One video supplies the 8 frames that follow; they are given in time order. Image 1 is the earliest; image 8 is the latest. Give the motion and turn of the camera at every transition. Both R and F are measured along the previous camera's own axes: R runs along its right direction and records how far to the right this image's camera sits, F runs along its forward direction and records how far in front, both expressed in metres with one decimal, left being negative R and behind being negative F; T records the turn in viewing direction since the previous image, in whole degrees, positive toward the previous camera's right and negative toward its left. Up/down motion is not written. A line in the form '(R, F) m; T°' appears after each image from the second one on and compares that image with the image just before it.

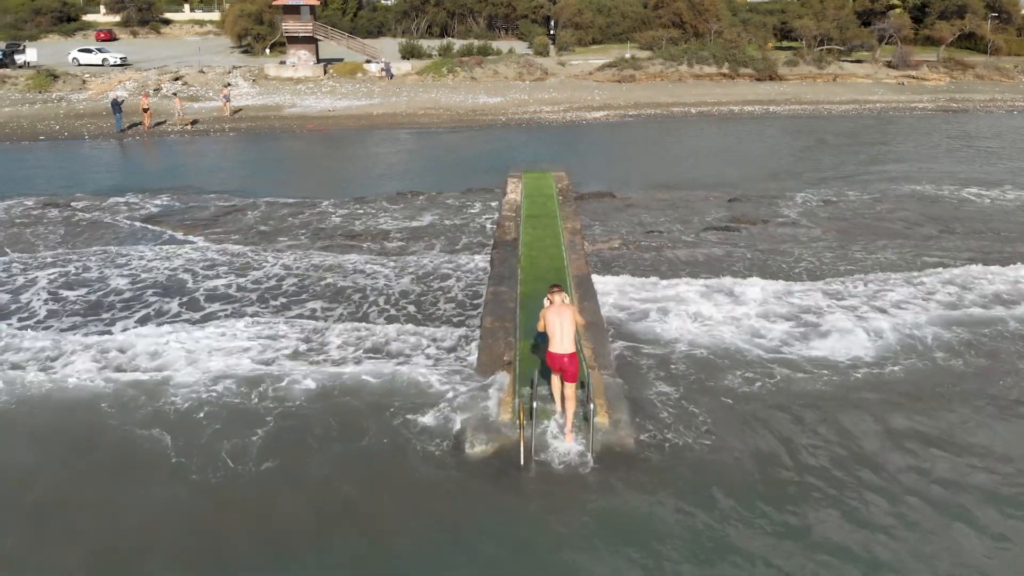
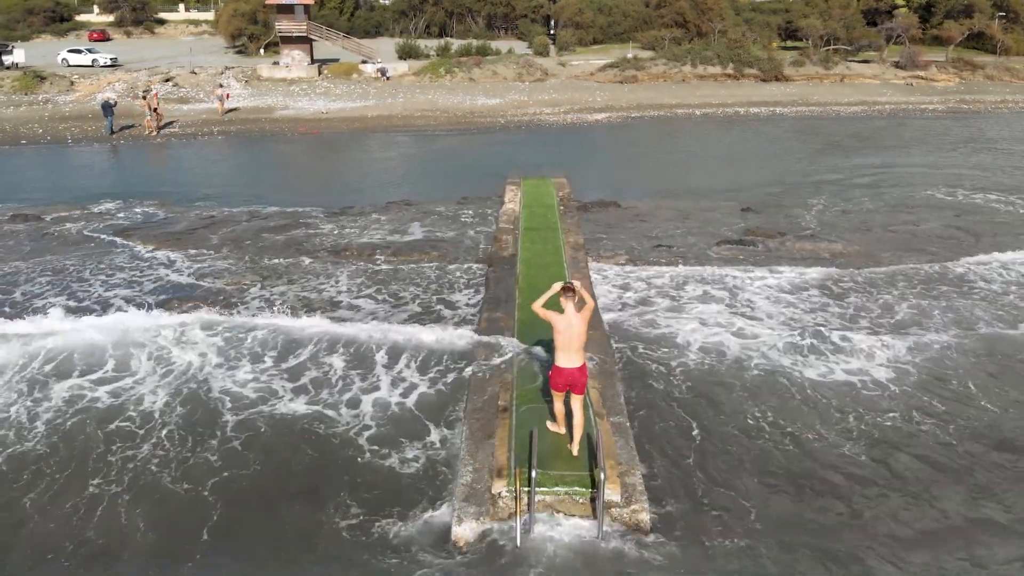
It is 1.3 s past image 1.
(0.0, +1.0) m; 0°
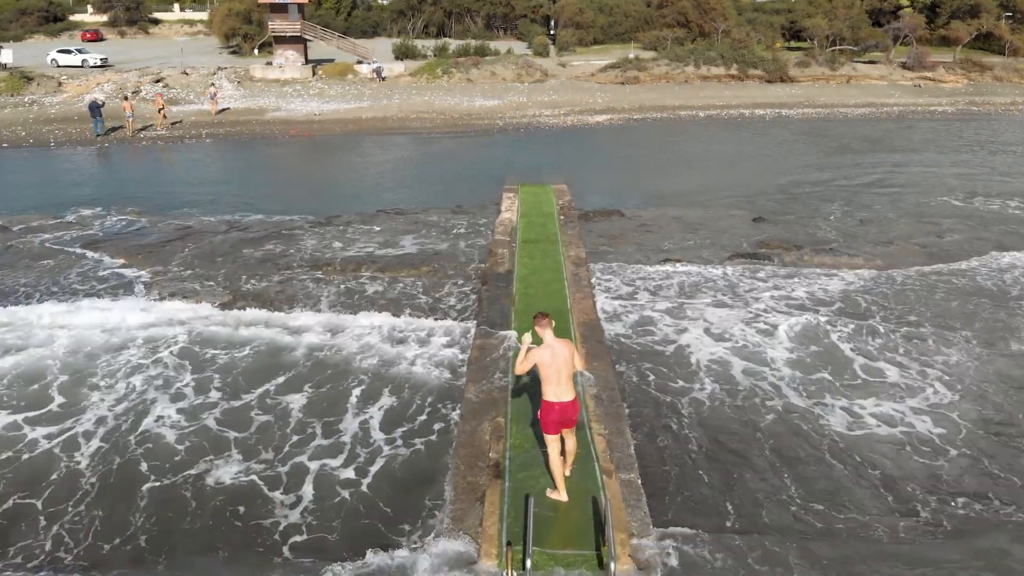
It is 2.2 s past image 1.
(+0.1, +0.9) m; 0°
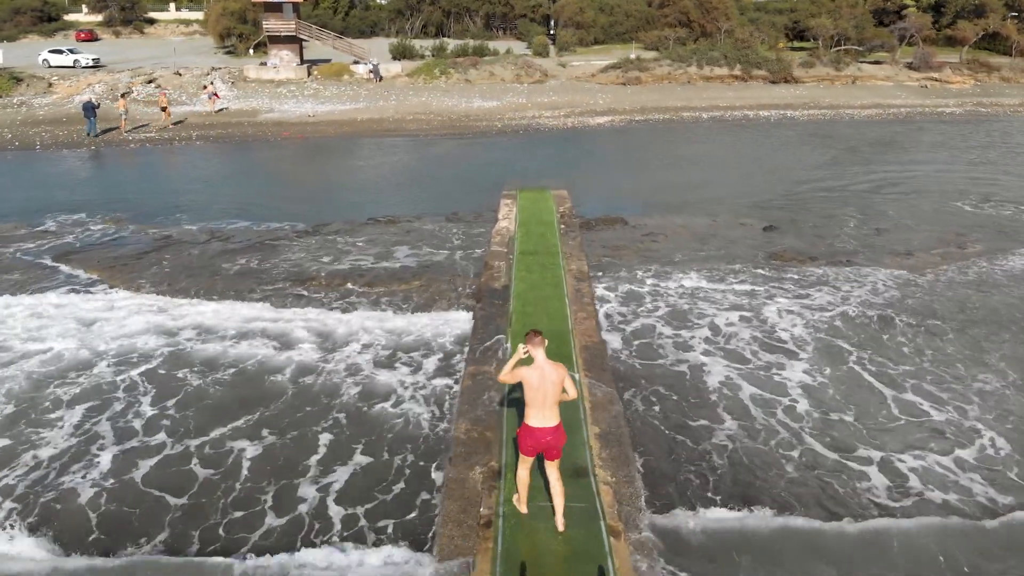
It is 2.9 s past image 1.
(0.0, +0.7) m; 0°
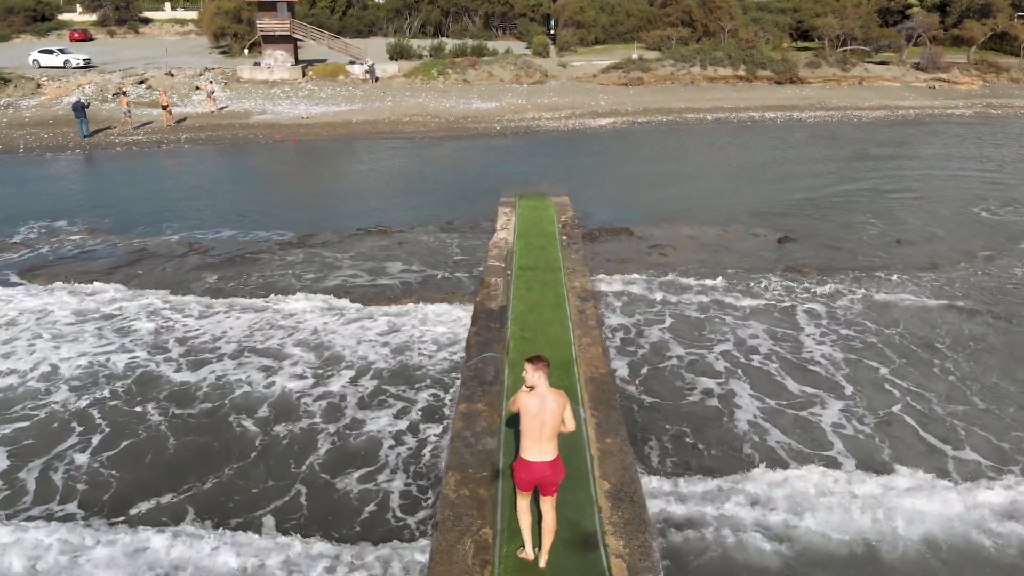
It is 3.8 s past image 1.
(0.0, +0.8) m; 0°
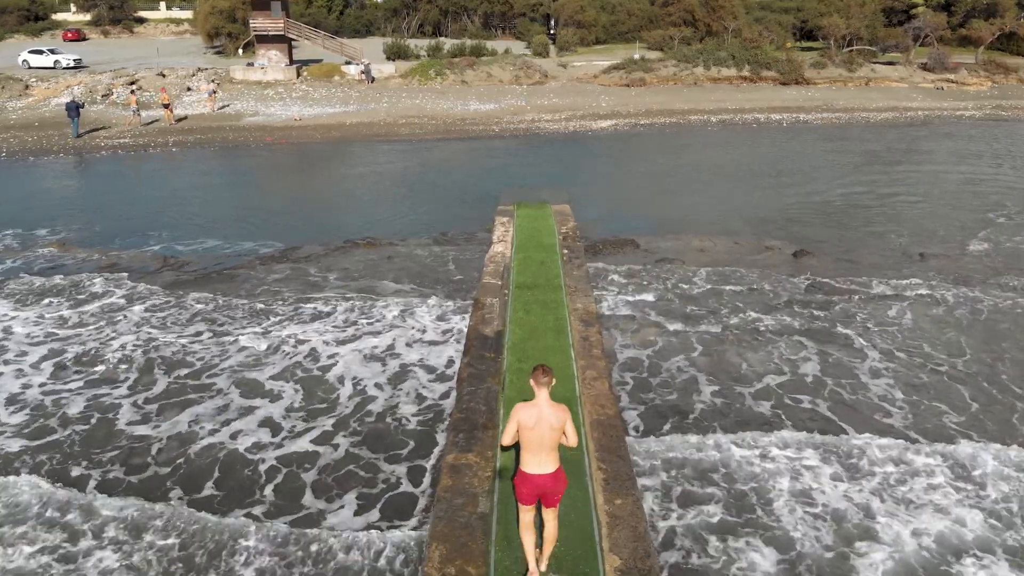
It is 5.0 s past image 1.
(0.0, +0.8) m; 0°
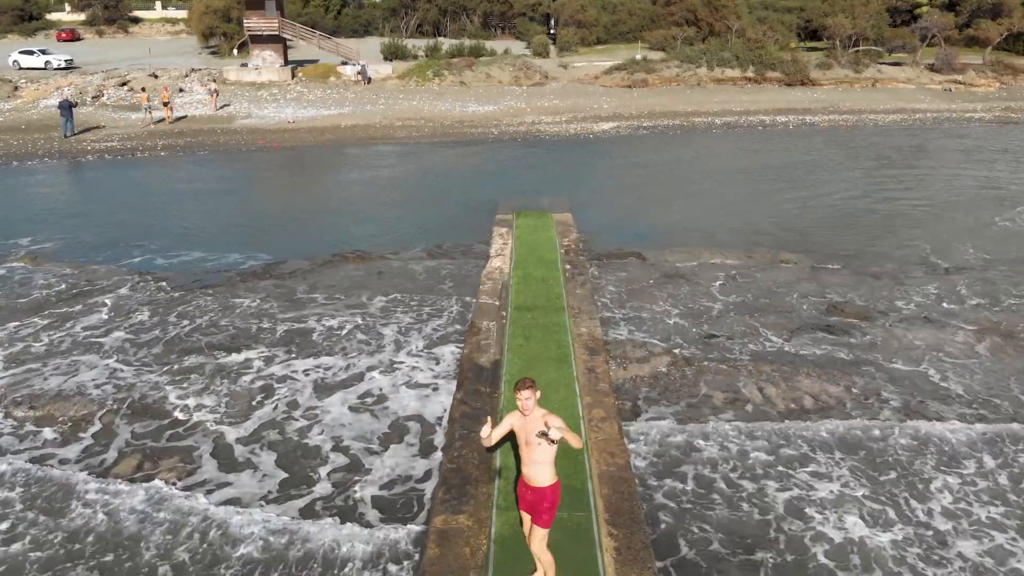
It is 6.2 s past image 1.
(0.0, +0.7) m; 0°
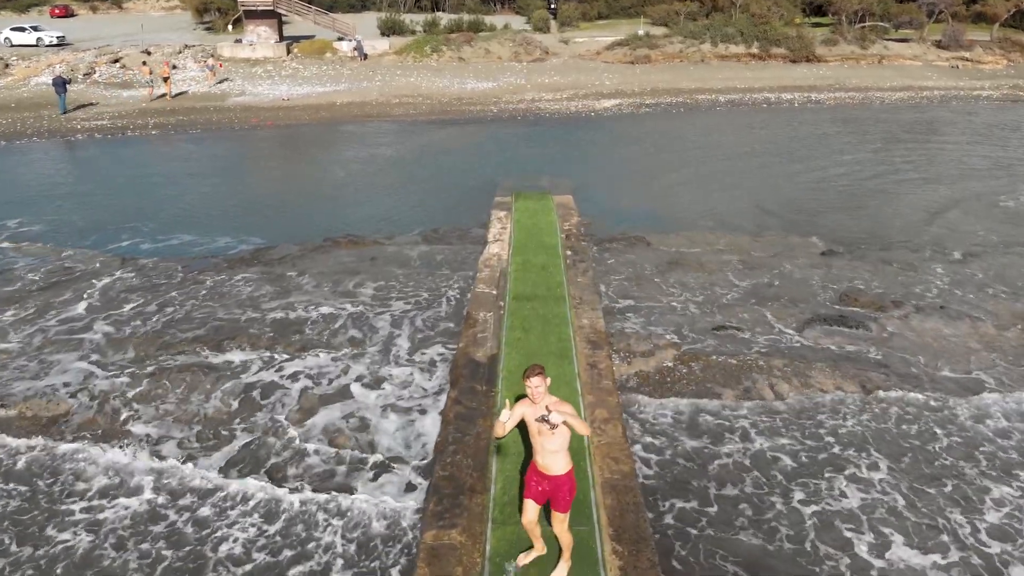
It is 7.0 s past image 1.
(0.0, +0.4) m; 0°
